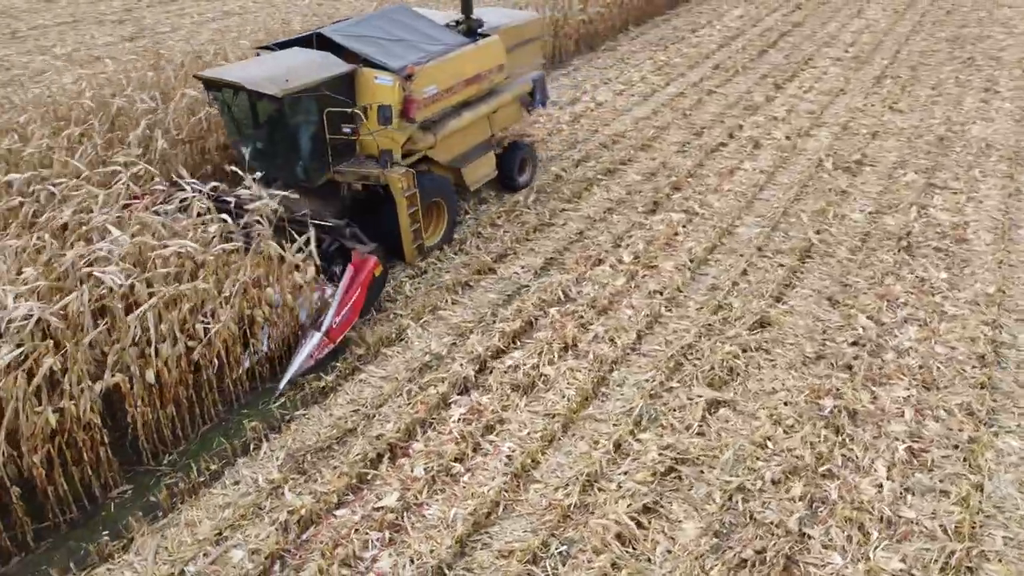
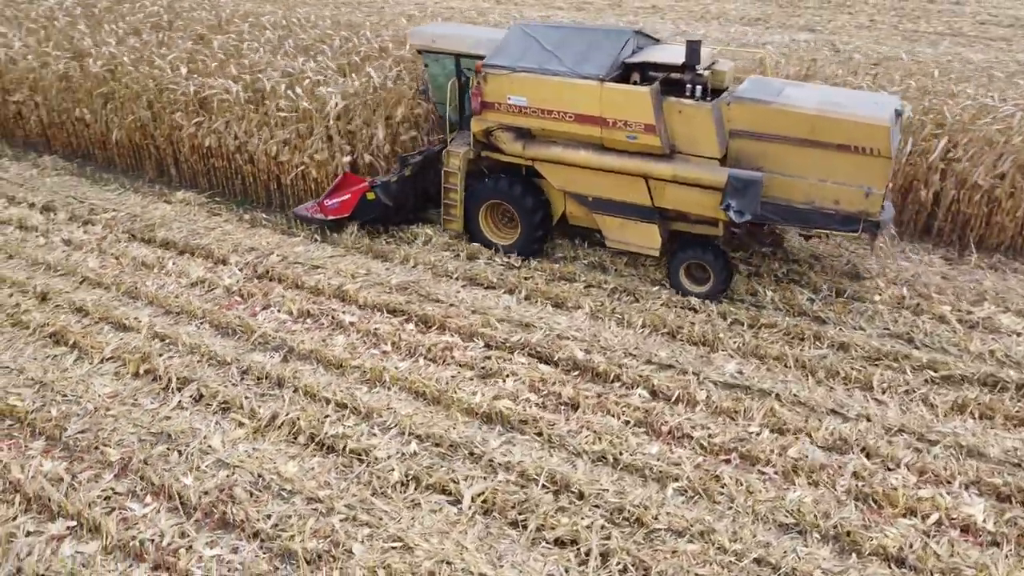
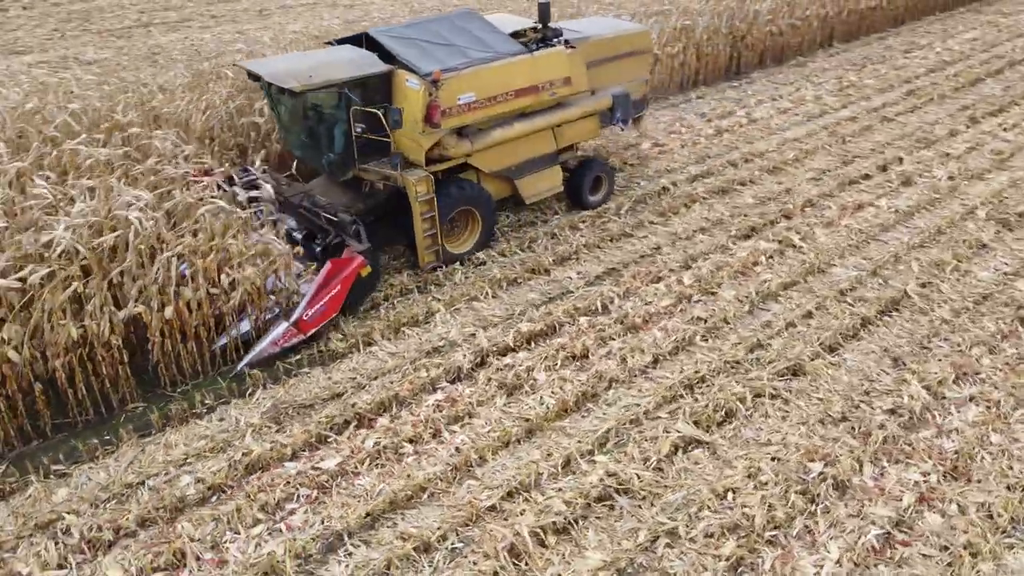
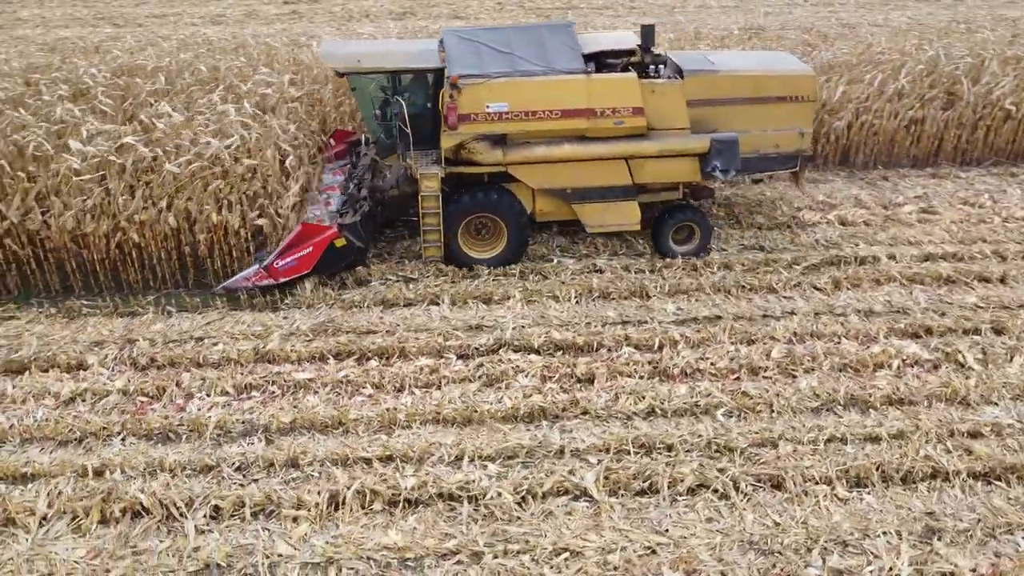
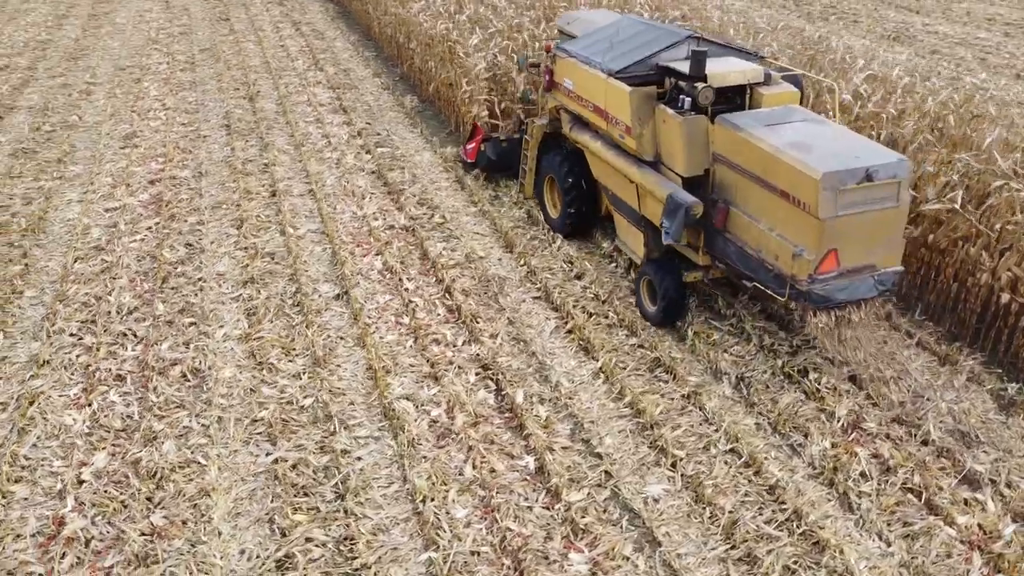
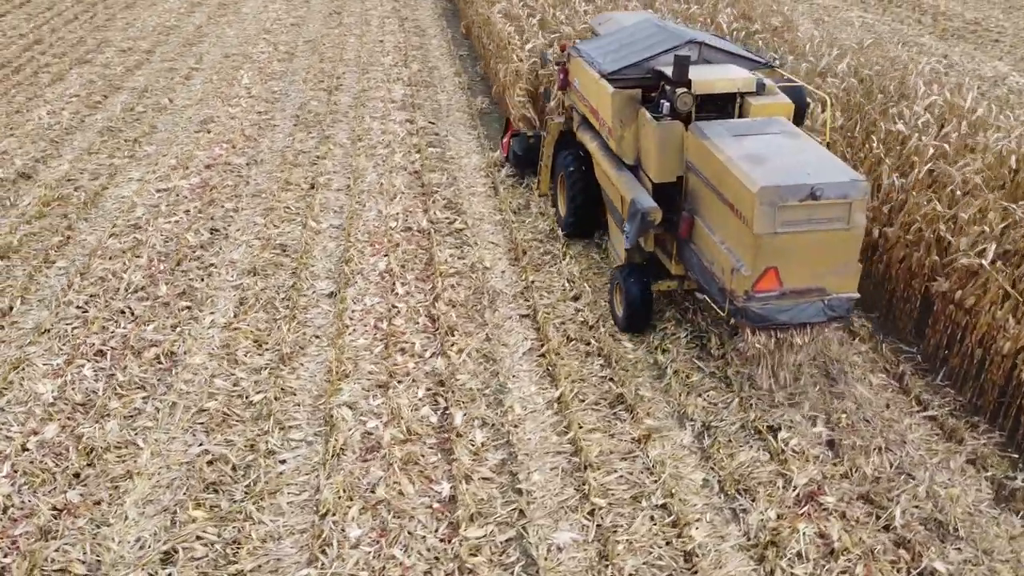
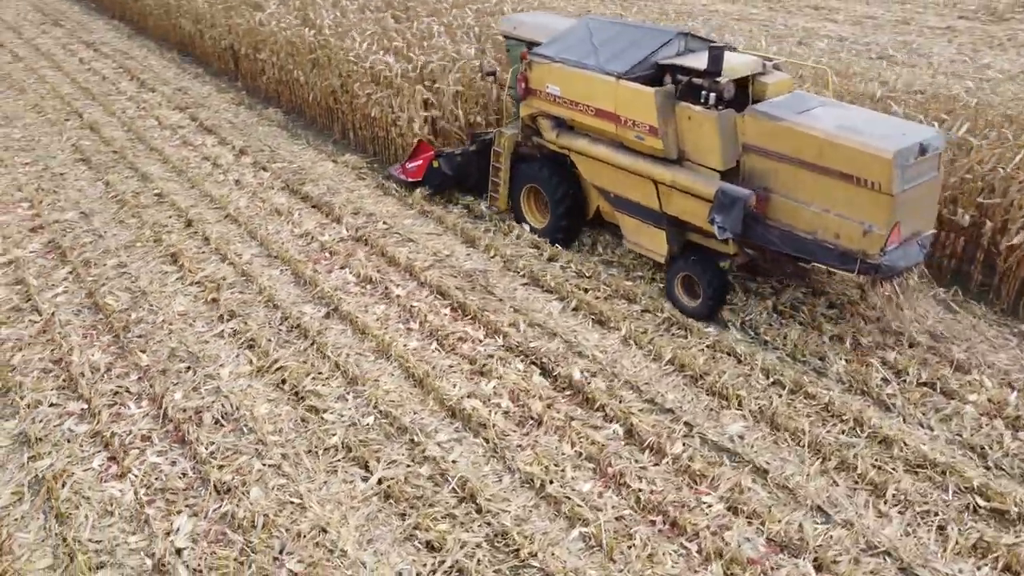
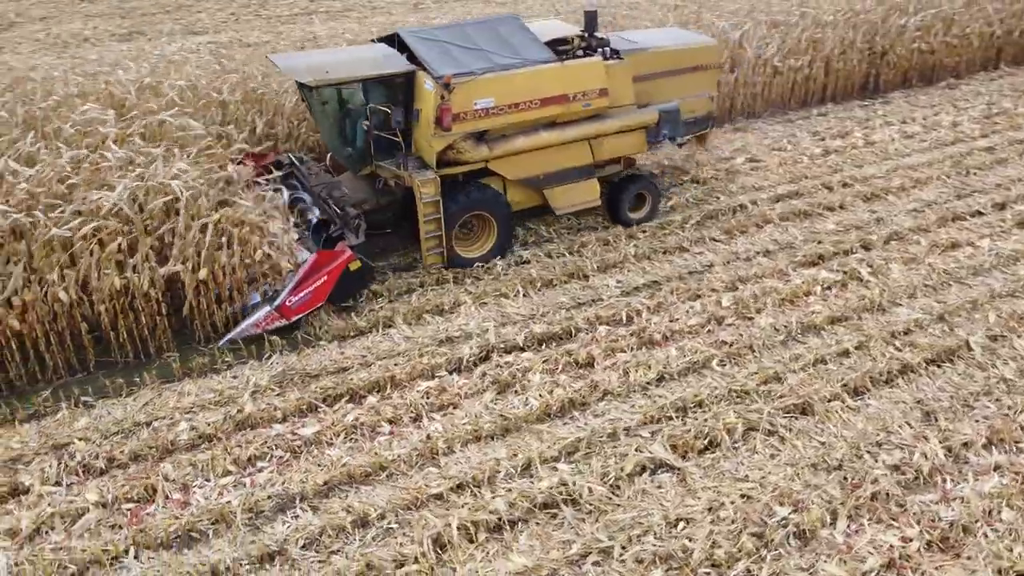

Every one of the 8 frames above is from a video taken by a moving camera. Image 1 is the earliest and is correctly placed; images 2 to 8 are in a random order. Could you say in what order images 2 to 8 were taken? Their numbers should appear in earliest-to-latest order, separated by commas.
3, 8, 4, 2, 7, 5, 6
